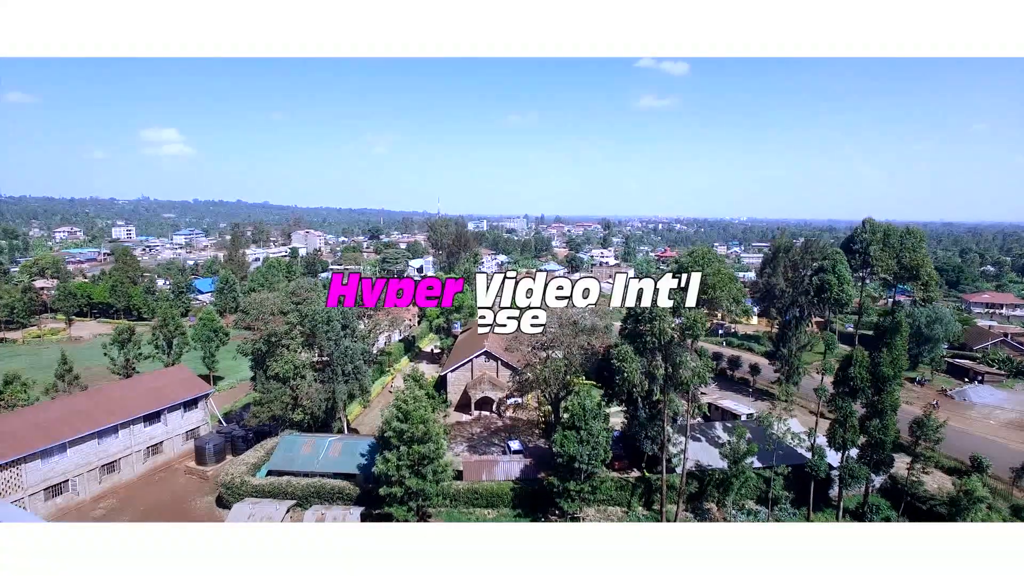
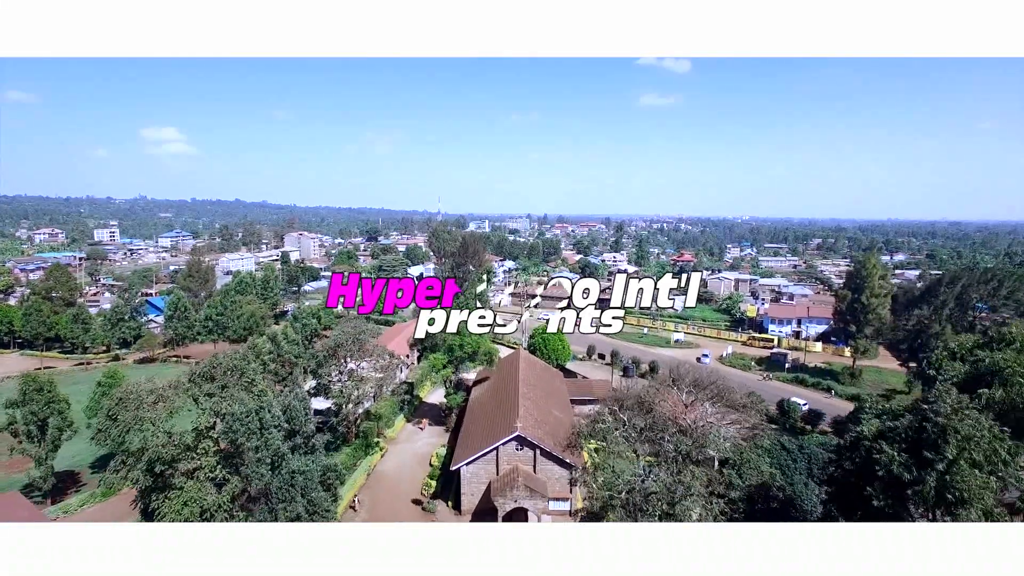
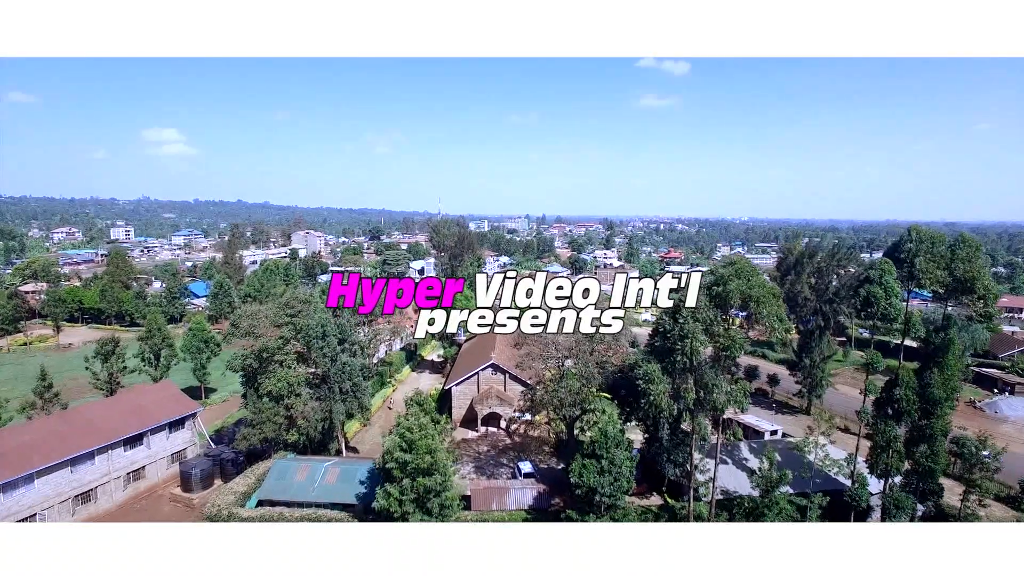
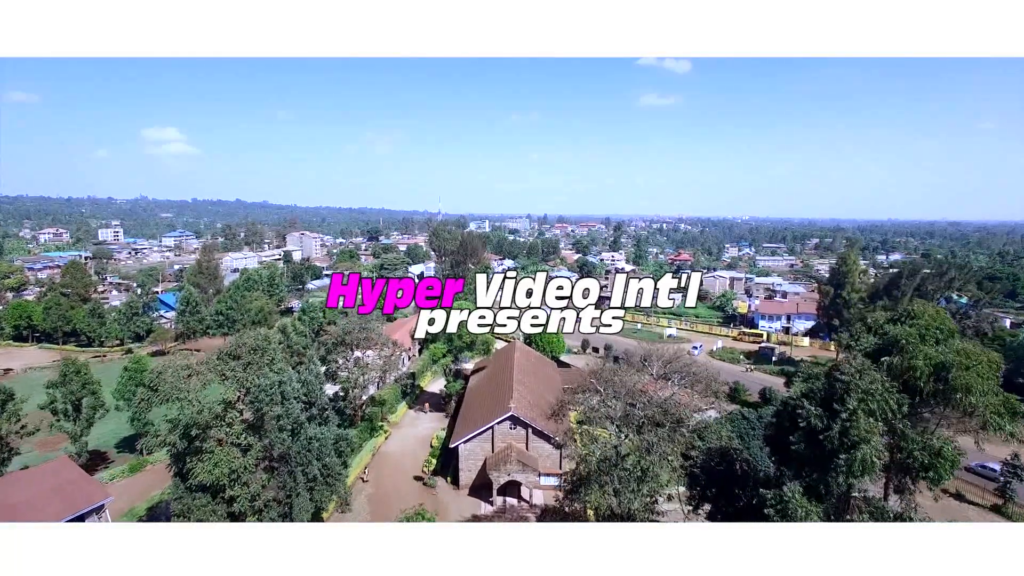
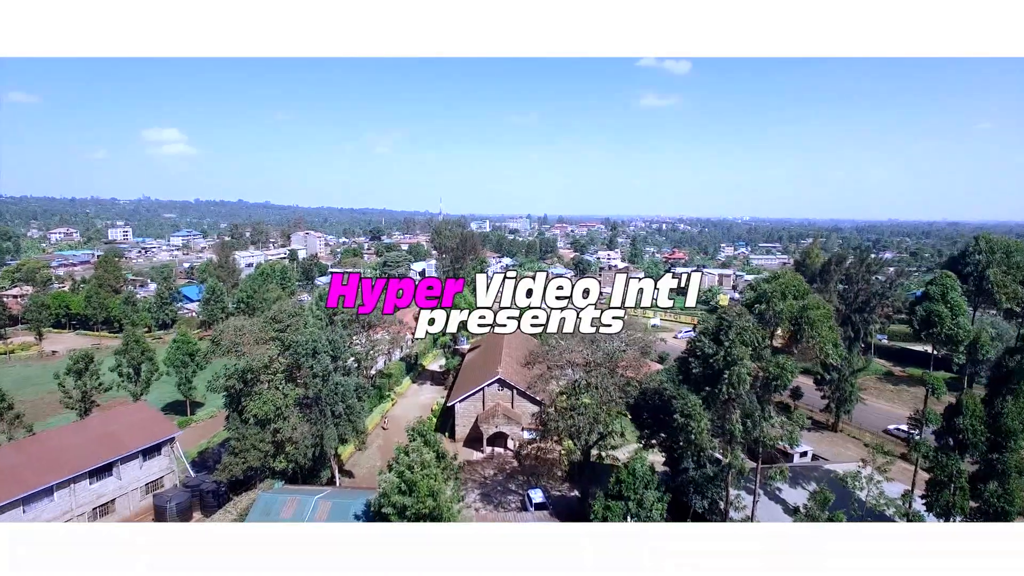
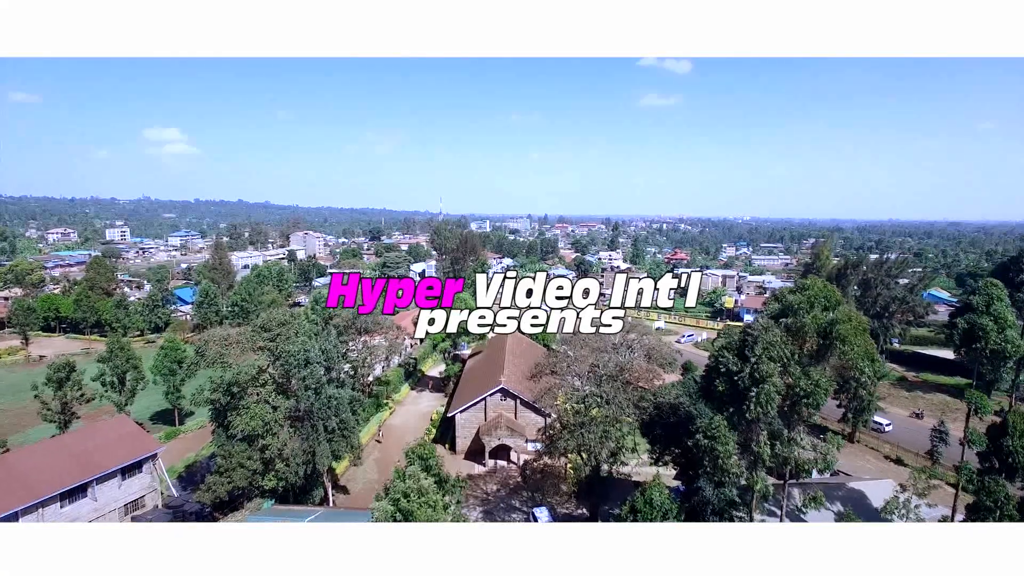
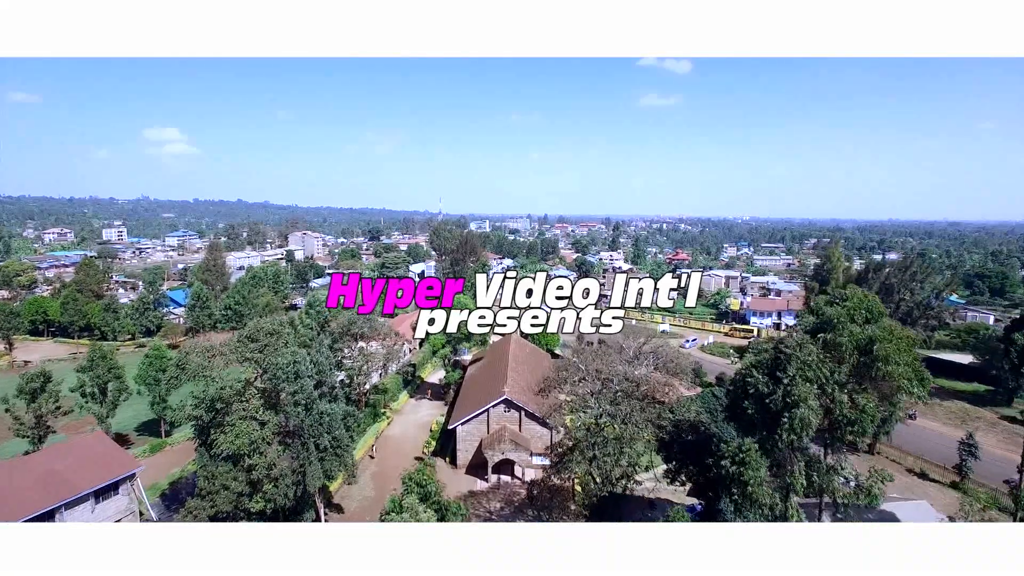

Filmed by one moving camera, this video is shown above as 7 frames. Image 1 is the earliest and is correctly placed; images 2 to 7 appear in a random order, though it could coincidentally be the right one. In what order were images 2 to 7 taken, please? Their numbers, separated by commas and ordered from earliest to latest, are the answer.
3, 5, 6, 7, 4, 2
